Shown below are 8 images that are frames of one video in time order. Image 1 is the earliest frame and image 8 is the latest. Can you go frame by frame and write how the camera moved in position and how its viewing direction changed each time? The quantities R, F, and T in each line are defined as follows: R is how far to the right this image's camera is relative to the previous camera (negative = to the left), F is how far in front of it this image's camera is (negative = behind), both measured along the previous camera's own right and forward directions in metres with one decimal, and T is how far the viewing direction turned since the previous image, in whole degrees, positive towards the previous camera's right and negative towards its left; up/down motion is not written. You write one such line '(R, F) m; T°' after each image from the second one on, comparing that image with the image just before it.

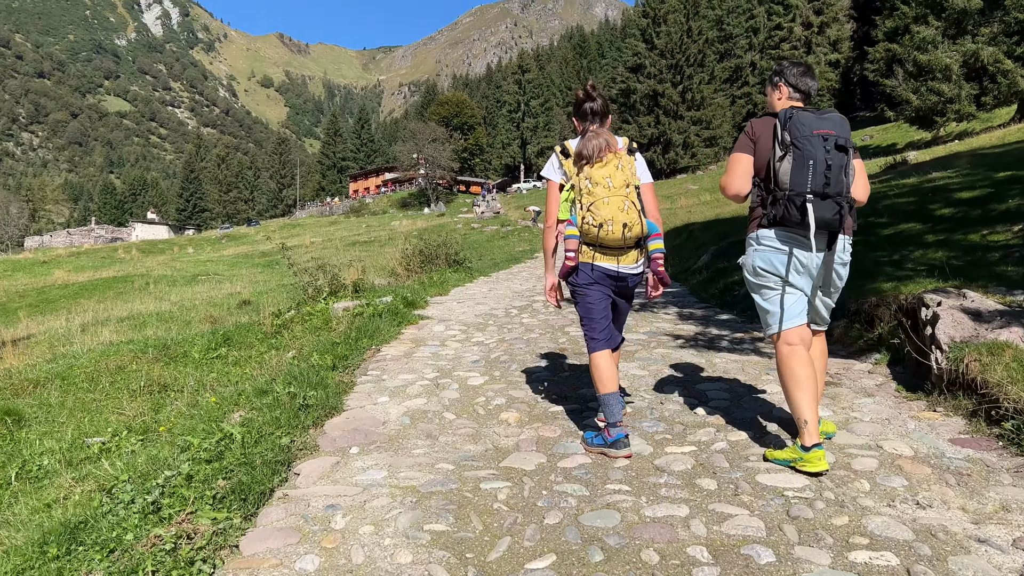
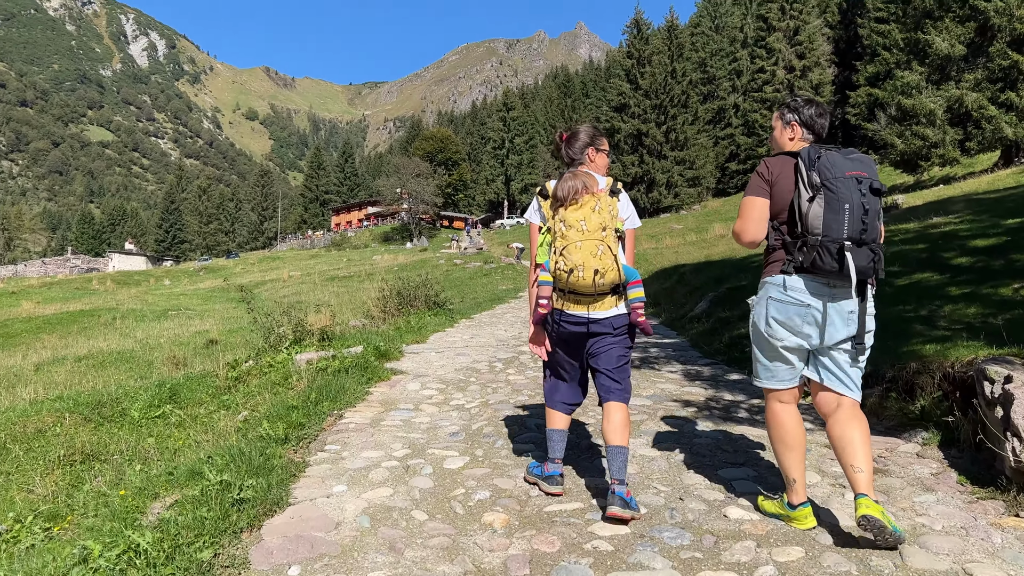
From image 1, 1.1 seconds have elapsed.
(0.0, +0.9) m; +1°
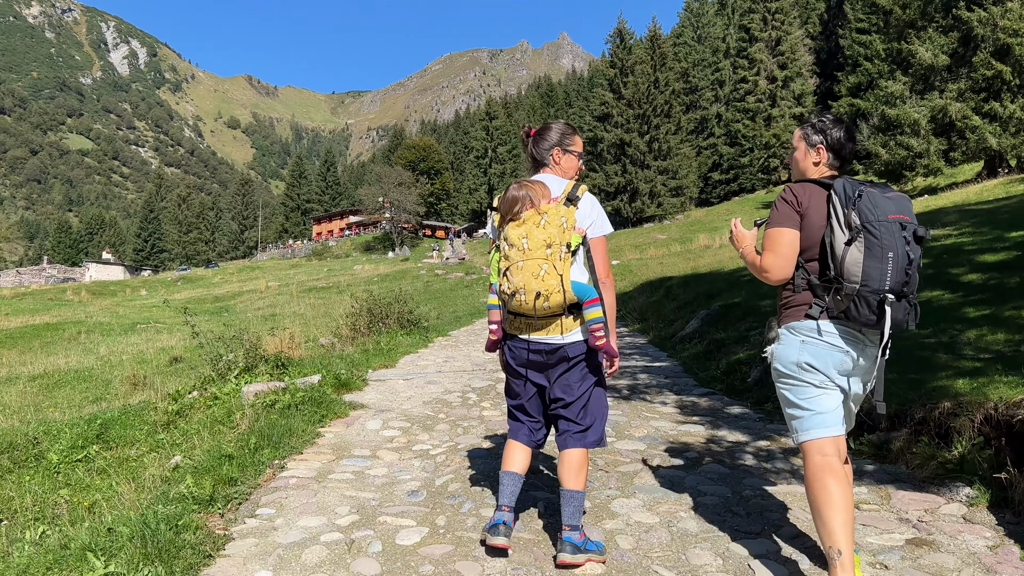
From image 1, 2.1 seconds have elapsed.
(+0.1, +0.8) m; +1°
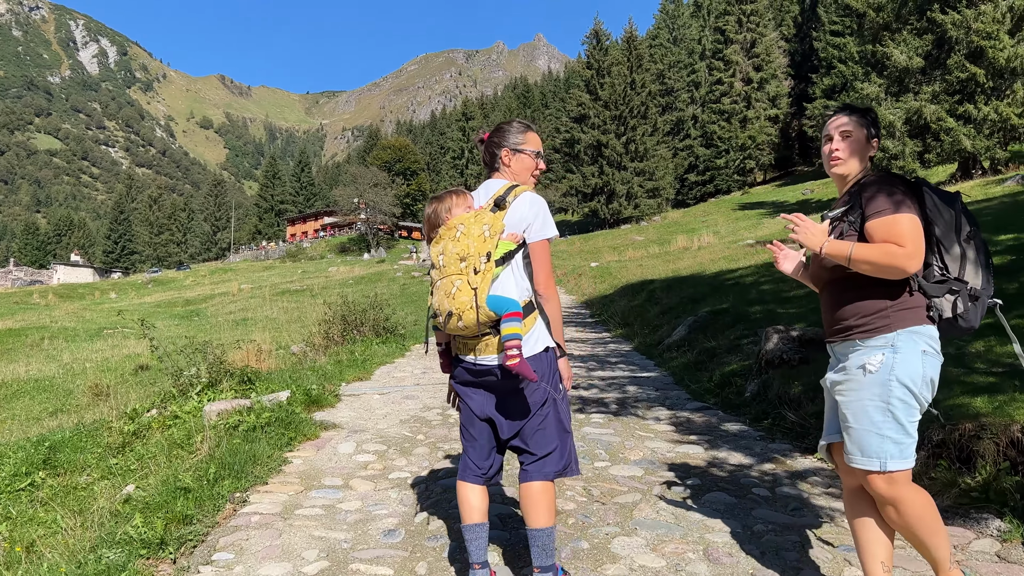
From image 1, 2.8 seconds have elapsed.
(-0.1, +0.5) m; +2°
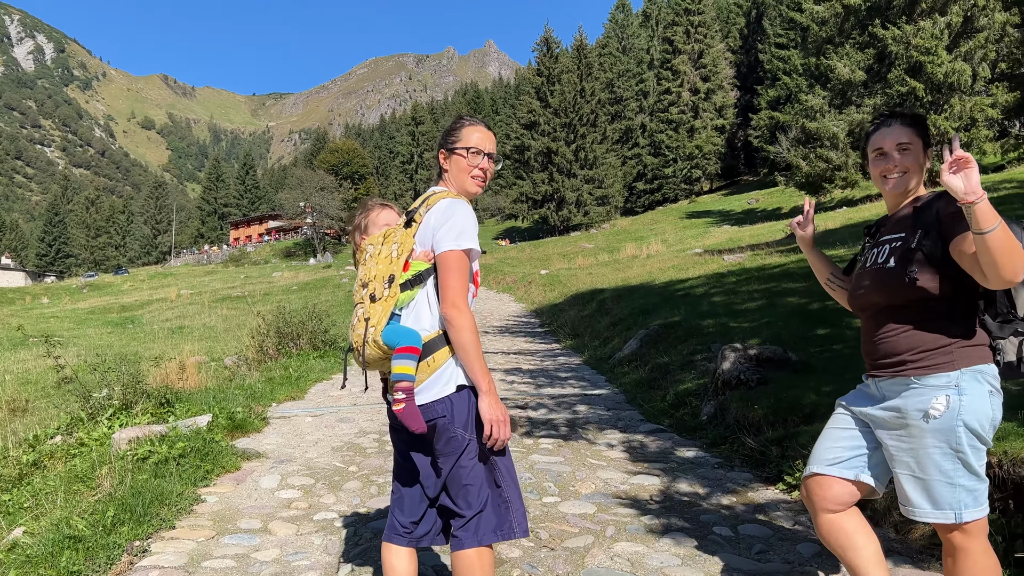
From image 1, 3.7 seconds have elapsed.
(0.0, +0.5) m; +4°
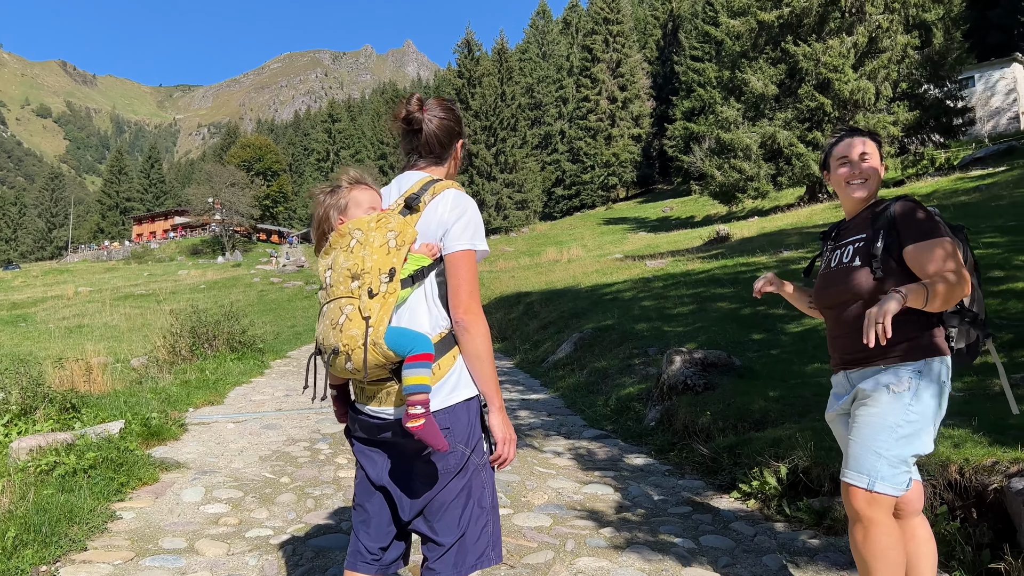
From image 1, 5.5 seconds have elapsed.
(-0.2, +0.3) m; +6°
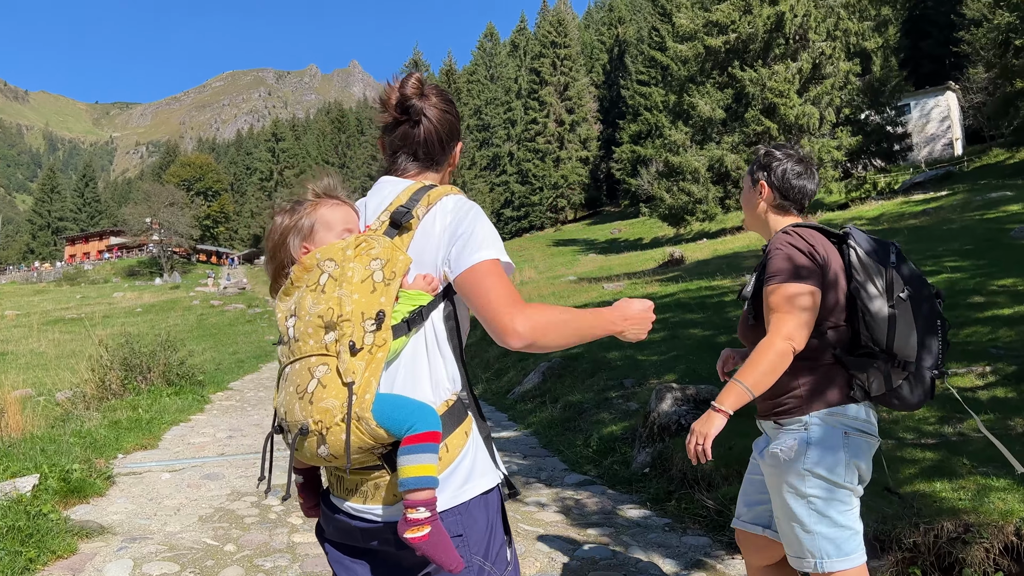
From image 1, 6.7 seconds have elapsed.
(-0.2, +0.6) m; +4°
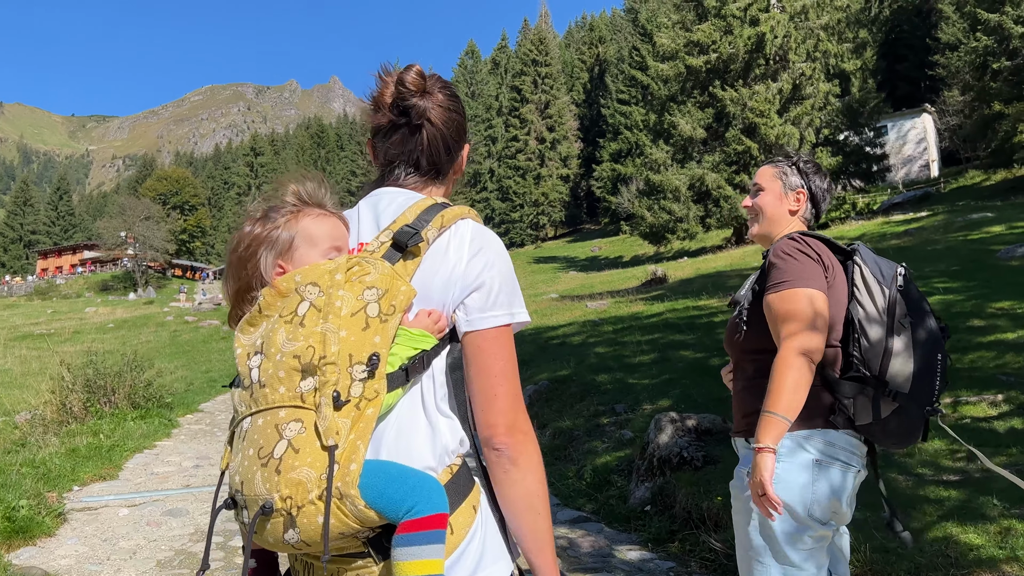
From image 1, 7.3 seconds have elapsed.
(-0.1, +0.4) m; +1°
